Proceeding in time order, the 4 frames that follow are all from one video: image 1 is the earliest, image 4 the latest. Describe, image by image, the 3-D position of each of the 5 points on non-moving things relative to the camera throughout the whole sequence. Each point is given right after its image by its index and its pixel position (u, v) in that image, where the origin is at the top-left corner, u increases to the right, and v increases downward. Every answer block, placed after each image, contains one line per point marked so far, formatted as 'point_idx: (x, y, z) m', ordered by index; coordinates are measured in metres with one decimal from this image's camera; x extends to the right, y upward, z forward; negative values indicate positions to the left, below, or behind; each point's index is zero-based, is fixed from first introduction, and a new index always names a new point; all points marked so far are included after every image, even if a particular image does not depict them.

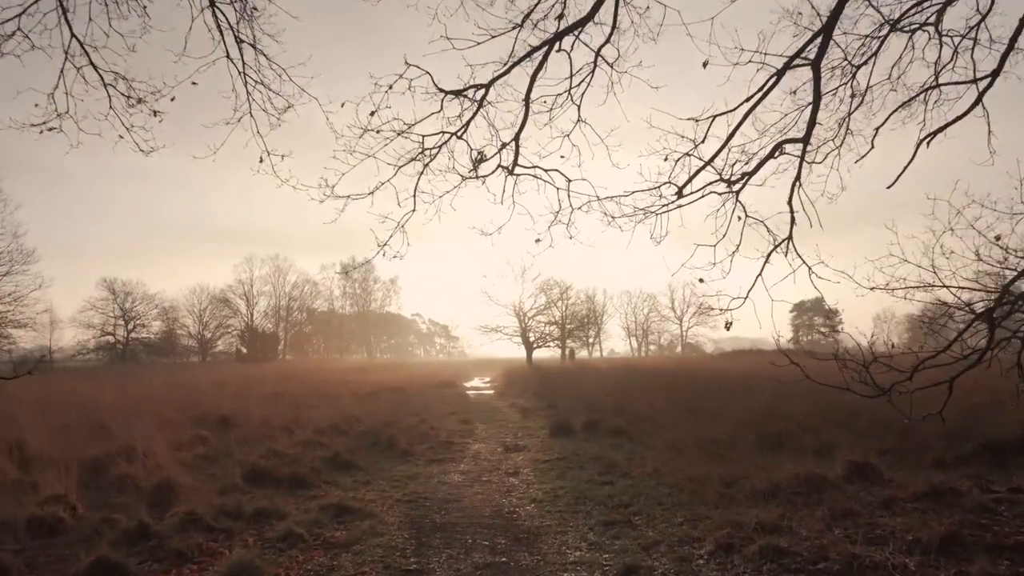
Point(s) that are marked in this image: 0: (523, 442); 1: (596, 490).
0: (+0.3, -4.0, +15.4) m
1: (+1.4, -3.3, +9.6) m
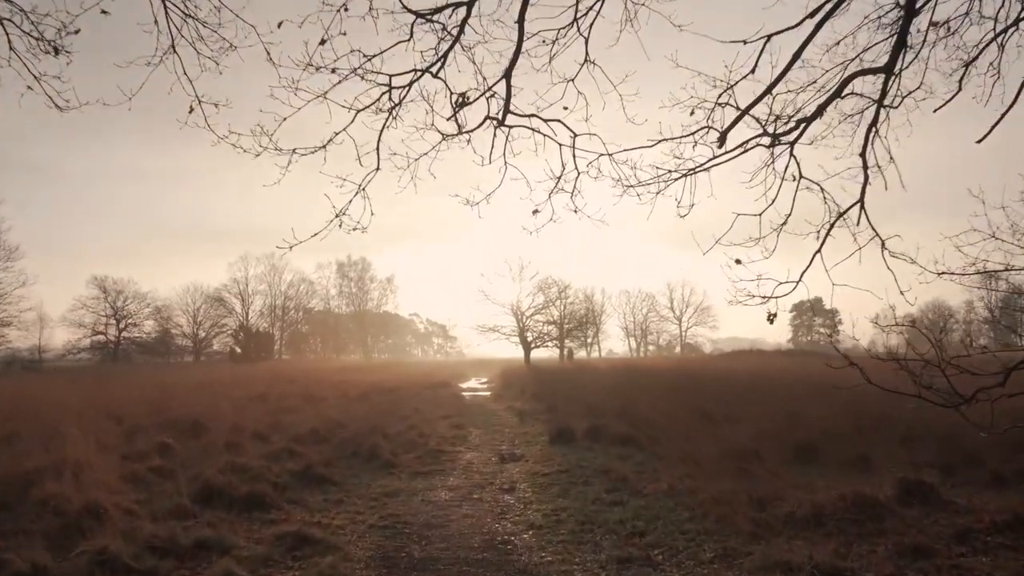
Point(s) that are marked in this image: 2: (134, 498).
0: (+0.2, -3.8, +14.0) m
1: (+1.3, -3.1, +8.3) m
2: (-5.2, -2.9, +8.2) m
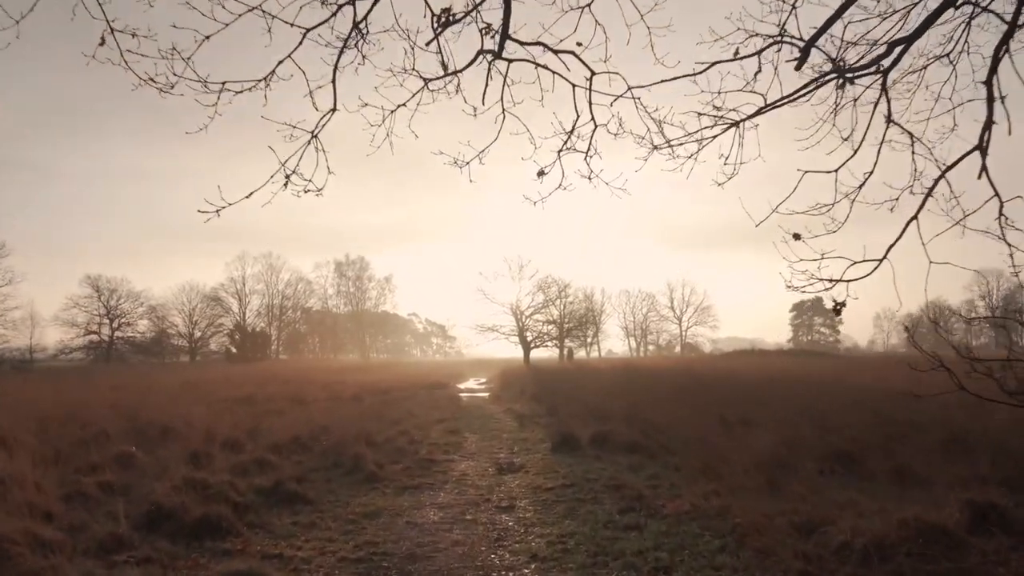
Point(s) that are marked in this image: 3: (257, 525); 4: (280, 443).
0: (+0.2, -3.7, +12.8) m
1: (+1.3, -3.0, +7.0) m
2: (-5.2, -2.8, +7.0) m
3: (-3.2, -3.0, +7.6) m
4: (-5.1, -3.4, +13.1) m
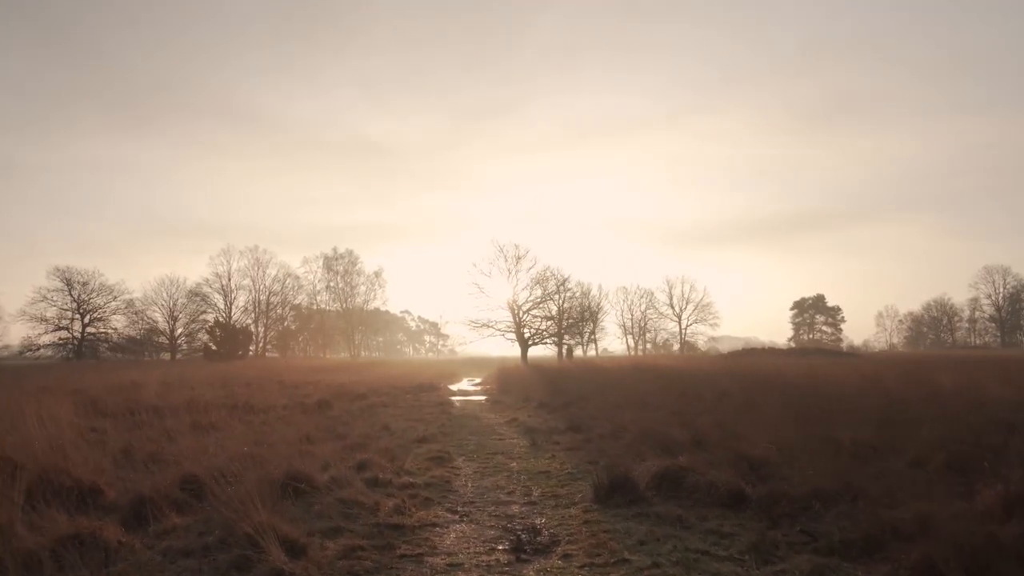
0: (+0.5, -3.0, +7.7) m
1: (+1.6, -2.3, +1.9) m
2: (-4.9, -2.1, +1.8) m
3: (-2.9, -2.3, +2.4) m
4: (-4.8, -2.7, +7.9) m
